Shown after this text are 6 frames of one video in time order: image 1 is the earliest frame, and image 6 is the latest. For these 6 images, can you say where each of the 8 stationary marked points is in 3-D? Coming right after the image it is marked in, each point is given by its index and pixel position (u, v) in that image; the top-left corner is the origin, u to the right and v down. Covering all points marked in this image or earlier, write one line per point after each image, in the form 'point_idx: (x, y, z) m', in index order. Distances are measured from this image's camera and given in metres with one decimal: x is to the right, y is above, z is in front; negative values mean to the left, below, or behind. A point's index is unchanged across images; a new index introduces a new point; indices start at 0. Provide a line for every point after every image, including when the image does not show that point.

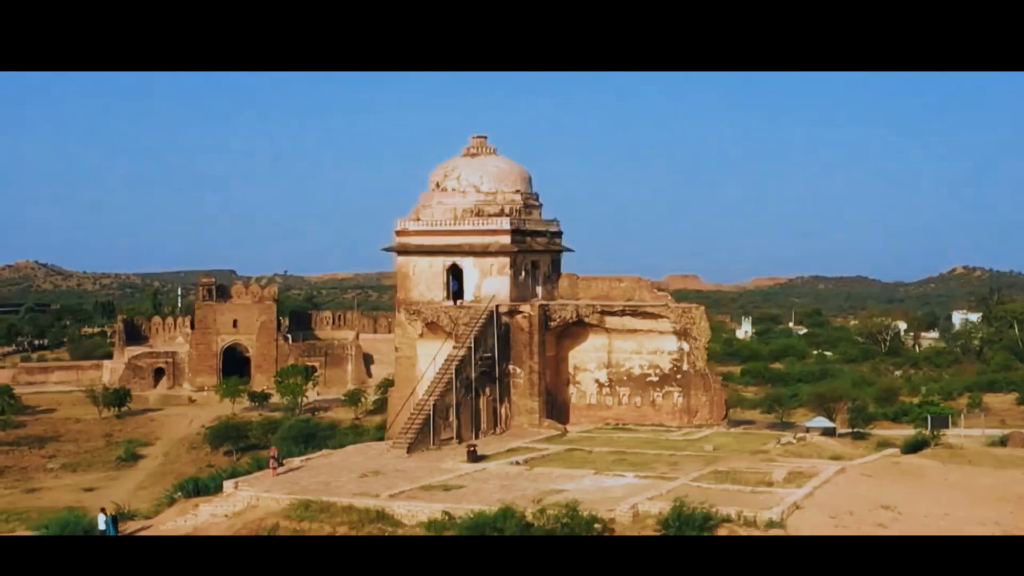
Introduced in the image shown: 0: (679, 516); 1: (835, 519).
0: (+1.9, -2.6, +14.7) m
1: (+3.8, -2.7, +15.0) m
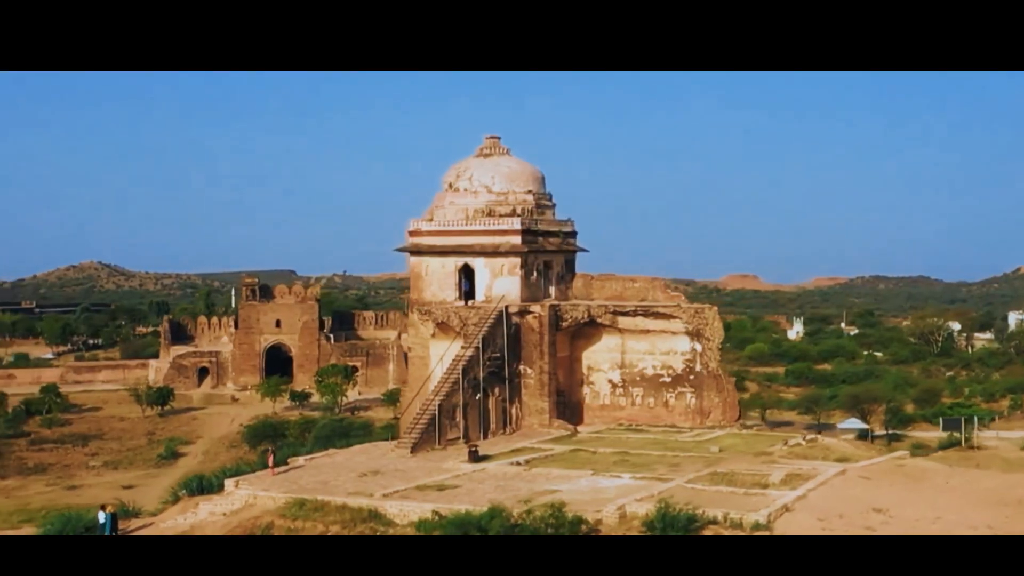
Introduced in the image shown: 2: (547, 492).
0: (+1.7, -2.6, +14.6) m
1: (+3.6, -2.7, +14.8) m
2: (+0.5, -2.6, +16.3) m
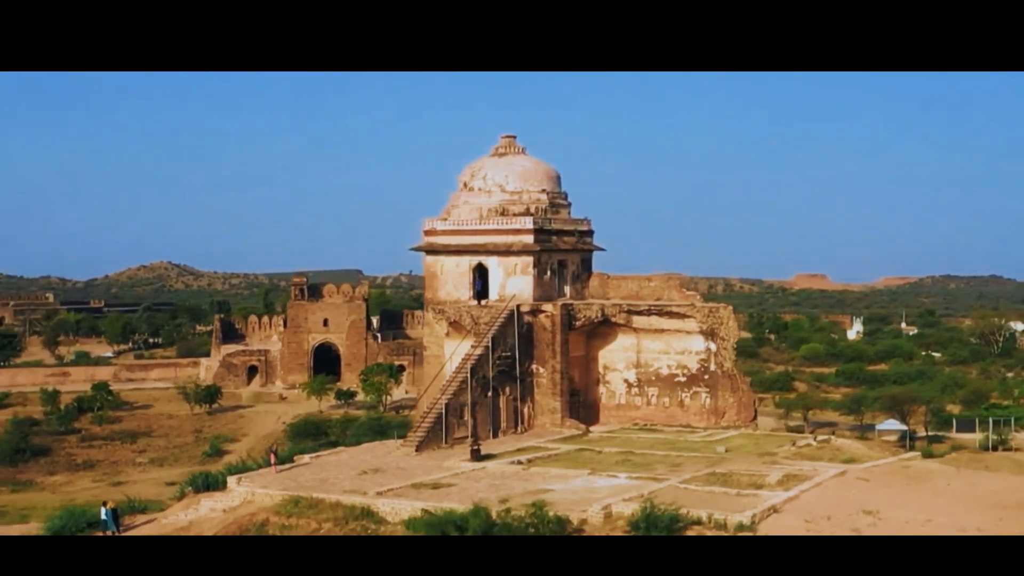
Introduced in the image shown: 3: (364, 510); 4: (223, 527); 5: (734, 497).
0: (+1.5, -2.6, +14.5) m
1: (+3.4, -2.7, +14.7) m
2: (+0.3, -2.6, +16.3) m
3: (-1.9, -2.9, +16.6) m
4: (-3.8, -3.1, +16.9) m
5: (+2.8, -2.6, +15.9) m
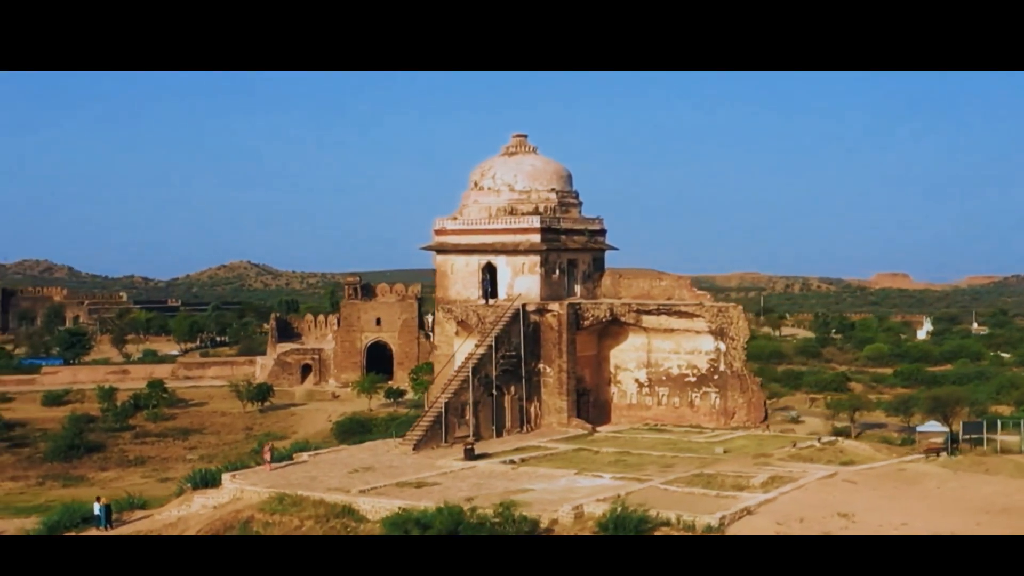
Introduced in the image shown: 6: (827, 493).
0: (+1.2, -2.6, +14.5) m
1: (+3.0, -2.7, +14.5) m
2: (+0.1, -2.6, +16.3) m
3: (-2.2, -2.9, +16.7) m
4: (-4.0, -3.1, +17.1) m
5: (+2.5, -2.6, +15.7) m
6: (+4.0, -2.6, +16.0) m
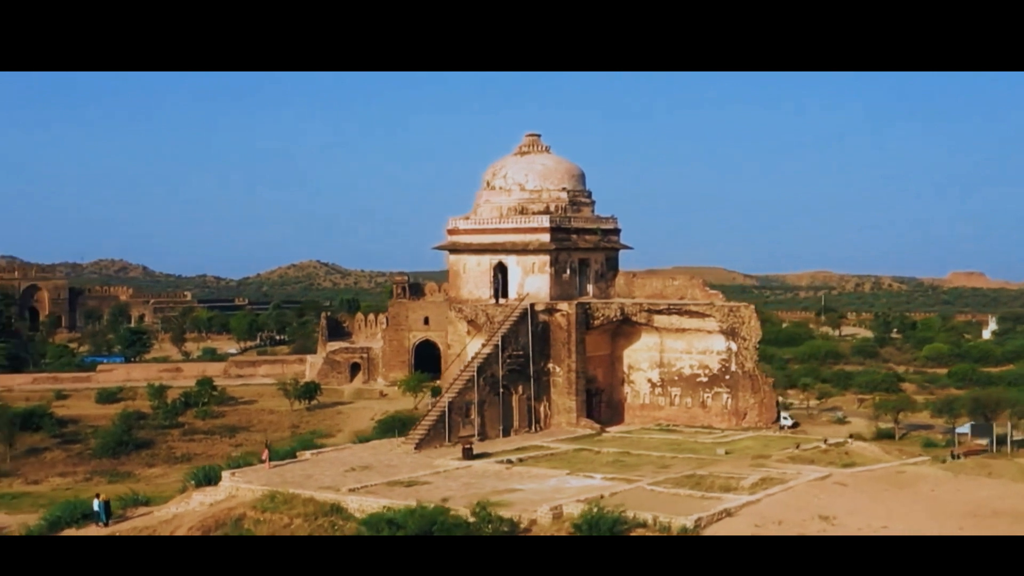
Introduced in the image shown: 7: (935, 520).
0: (+0.9, -2.6, +14.4) m
1: (+2.8, -2.7, +14.3) m
2: (-0.1, -2.6, +16.3) m
3: (-2.3, -2.9, +16.8) m
4: (-4.2, -3.1, +17.3) m
5: (+2.2, -2.6, +15.6) m
6: (+3.8, -2.6, +15.8) m
7: (+4.9, -2.7, +14.9) m
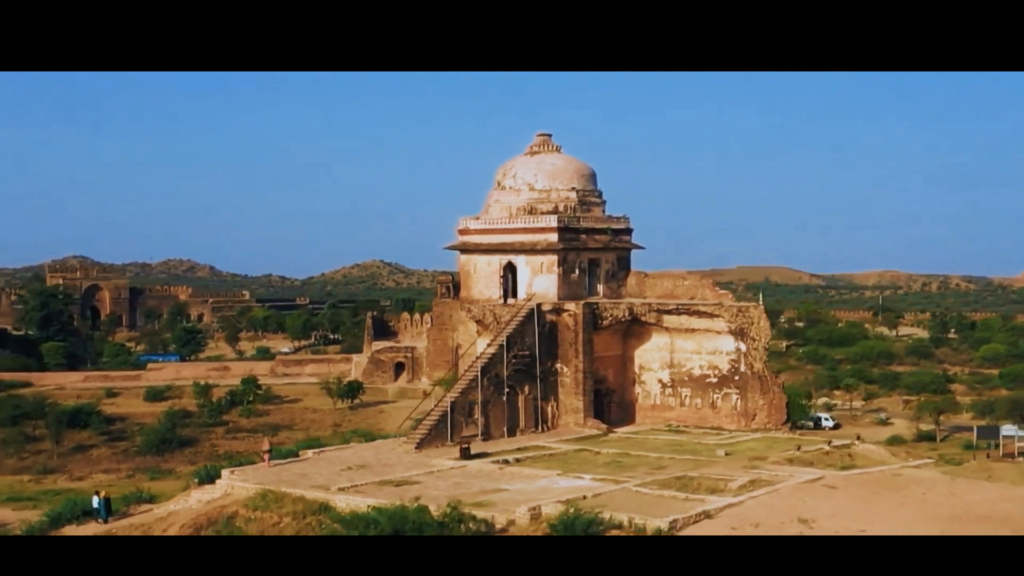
0: (+0.6, -2.6, +14.4) m
1: (+2.5, -2.7, +14.2) m
2: (-0.3, -2.6, +16.3) m
3: (-2.5, -2.9, +16.9) m
4: (-4.3, -3.1, +17.5) m
5: (+2.0, -2.6, +15.5) m
6: (+3.5, -2.6, +15.7) m
7: (+4.7, -2.7, +14.7) m
